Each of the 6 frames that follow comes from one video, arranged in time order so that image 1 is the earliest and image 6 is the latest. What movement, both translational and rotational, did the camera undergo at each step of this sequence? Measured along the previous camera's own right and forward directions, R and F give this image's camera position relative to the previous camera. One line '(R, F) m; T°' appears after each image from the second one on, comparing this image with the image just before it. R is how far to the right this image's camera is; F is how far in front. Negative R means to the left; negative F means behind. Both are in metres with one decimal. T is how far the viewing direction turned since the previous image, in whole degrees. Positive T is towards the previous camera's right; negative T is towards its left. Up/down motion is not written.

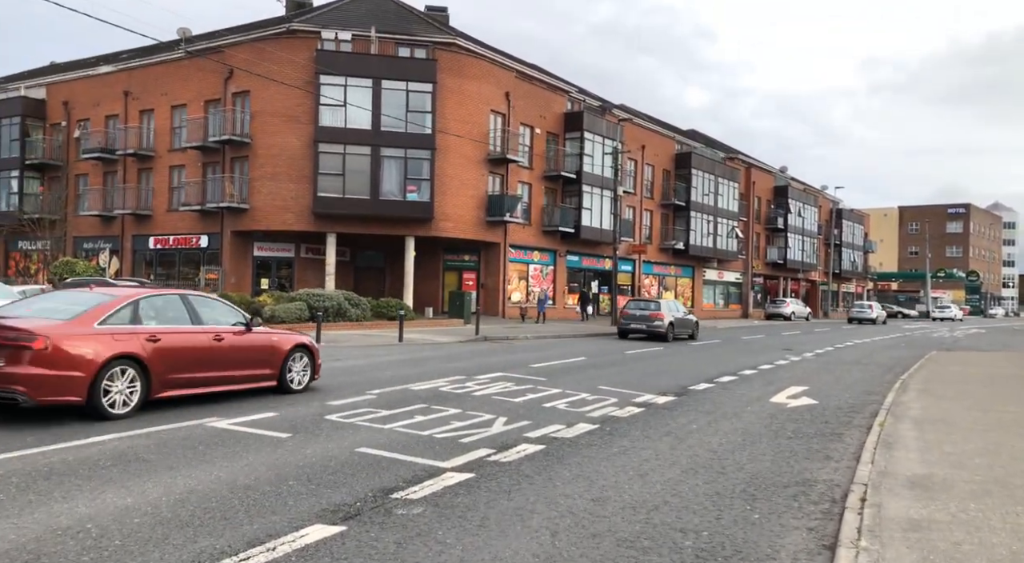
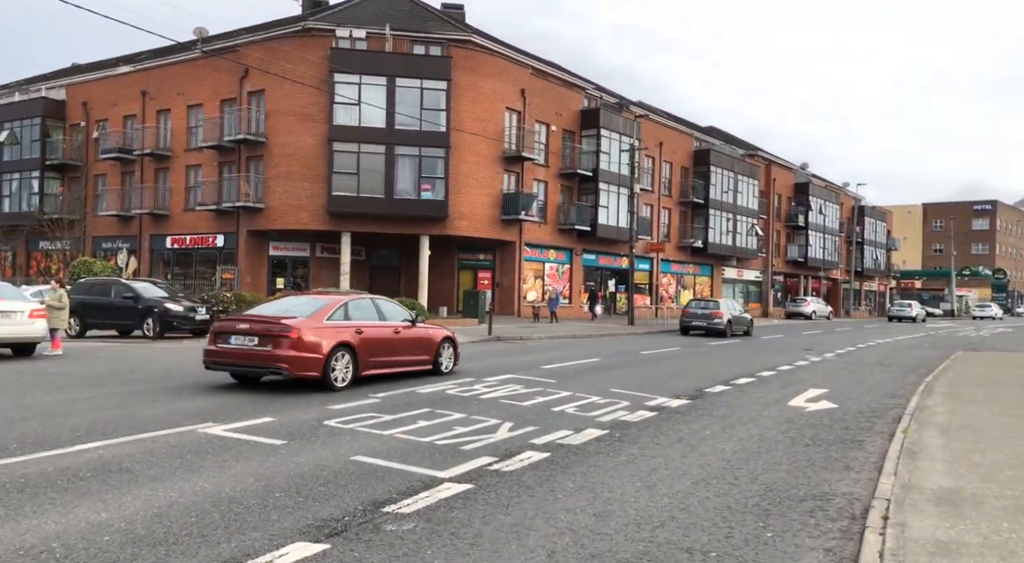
(+0.1, +0.3) m; -1°
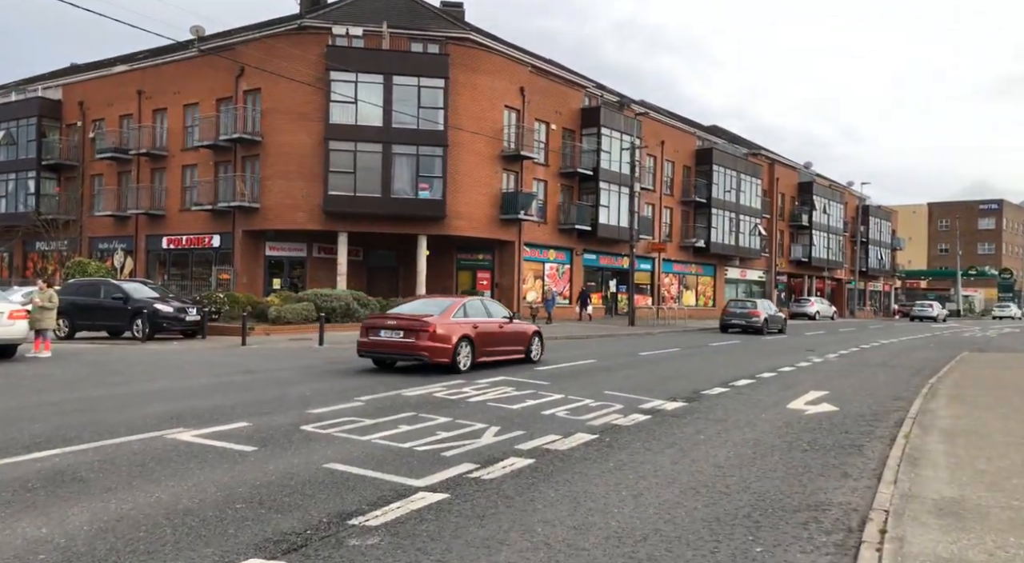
(+0.2, +0.3) m; 0°
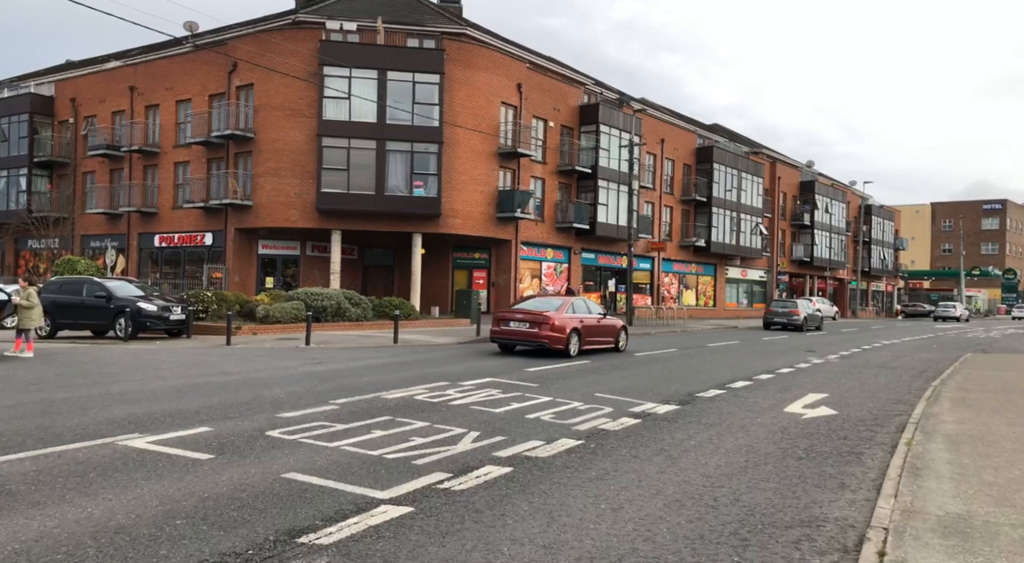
(+0.2, +0.5) m; 0°
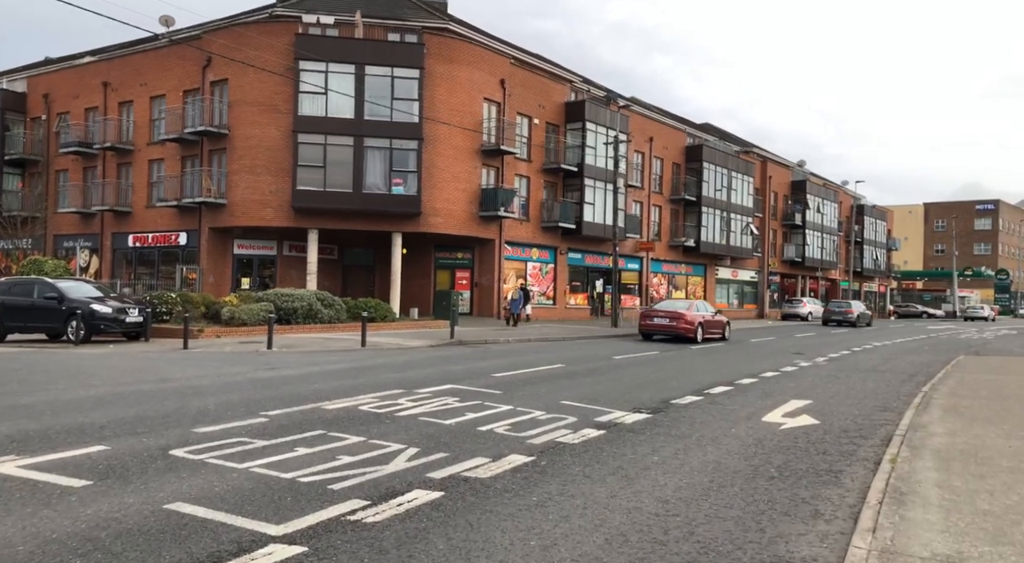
(+0.5, +0.8) m; 0°
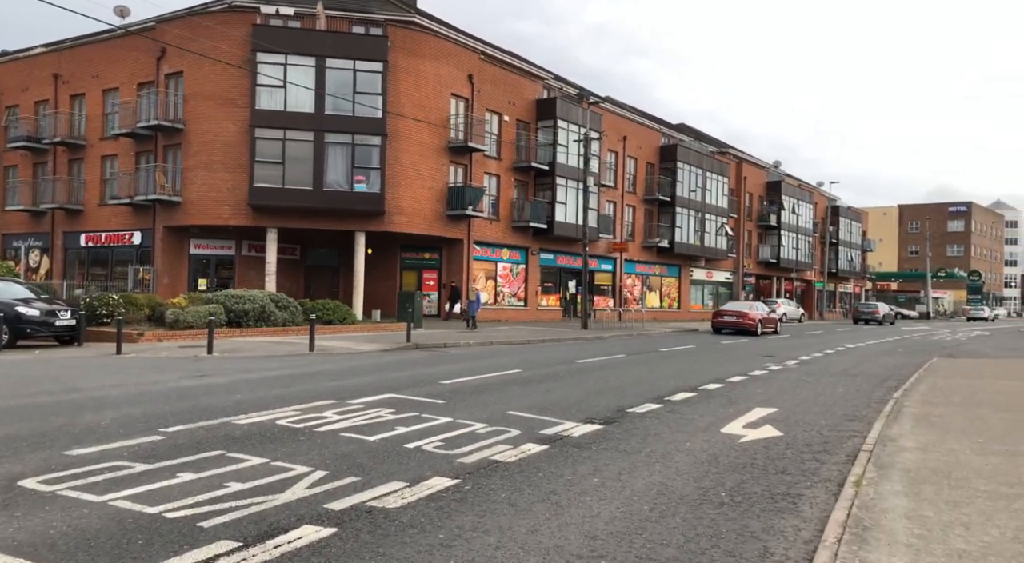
(+0.5, +0.9) m; +1°
